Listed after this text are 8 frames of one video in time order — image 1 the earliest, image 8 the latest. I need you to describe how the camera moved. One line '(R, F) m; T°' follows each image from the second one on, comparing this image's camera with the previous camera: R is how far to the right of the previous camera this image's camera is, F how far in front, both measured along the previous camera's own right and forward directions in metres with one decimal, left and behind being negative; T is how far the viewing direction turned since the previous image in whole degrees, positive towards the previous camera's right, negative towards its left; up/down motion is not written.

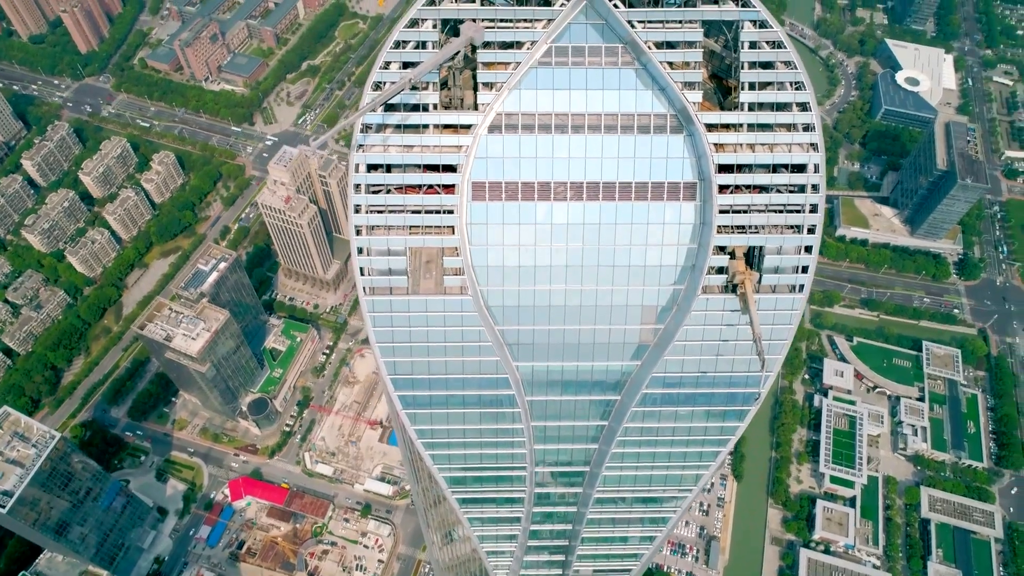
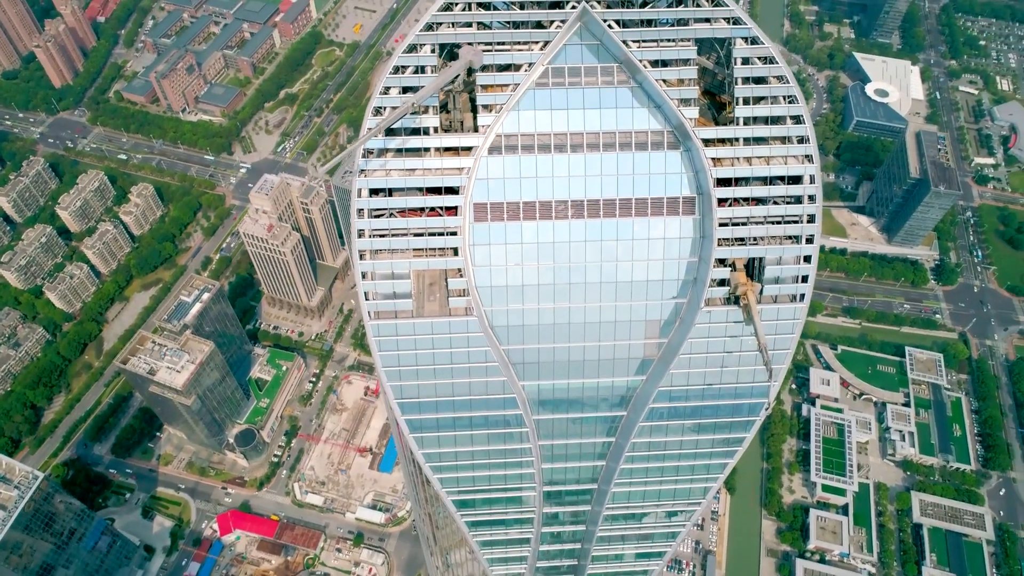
(-0.6, 0.0) m; +1°
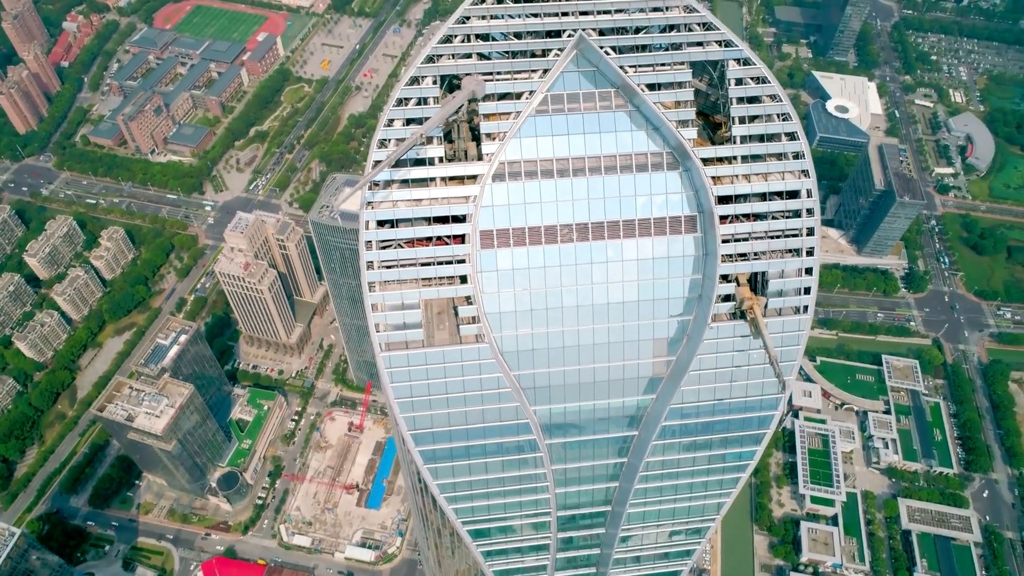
(-0.9, -0.1) m; +2°
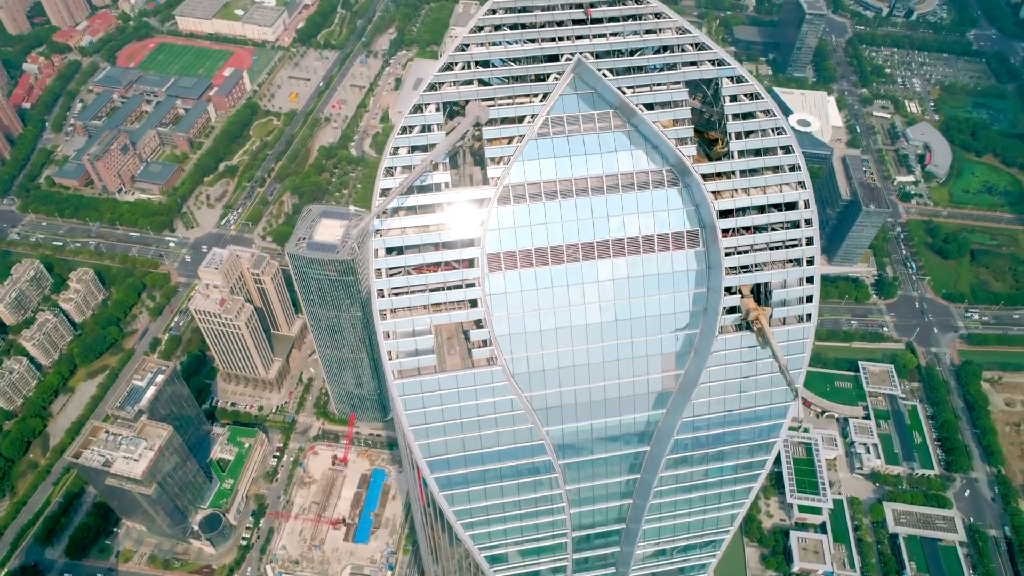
(-0.9, -0.1) m; +2°
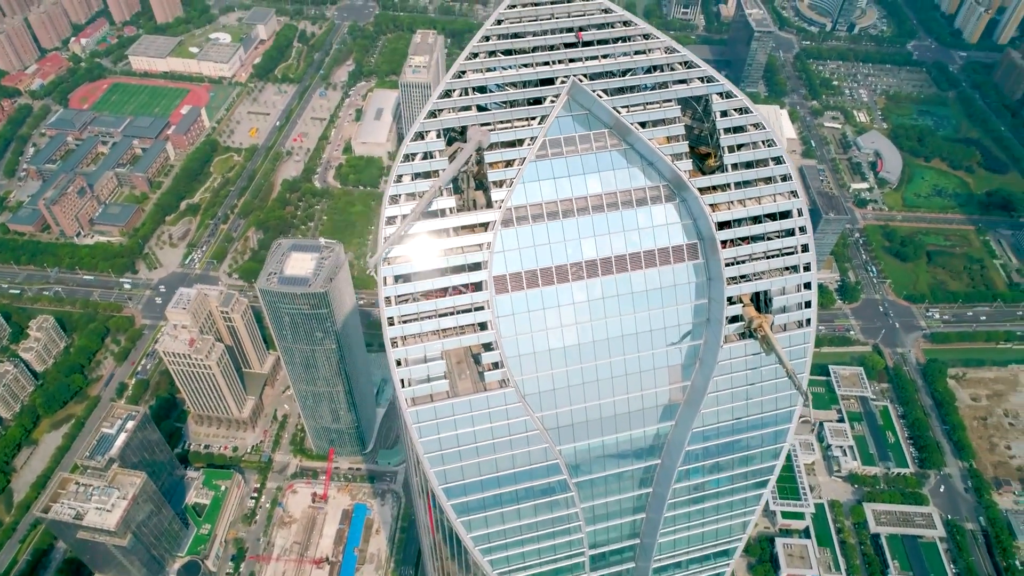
(-1.1, -0.1) m; +3°
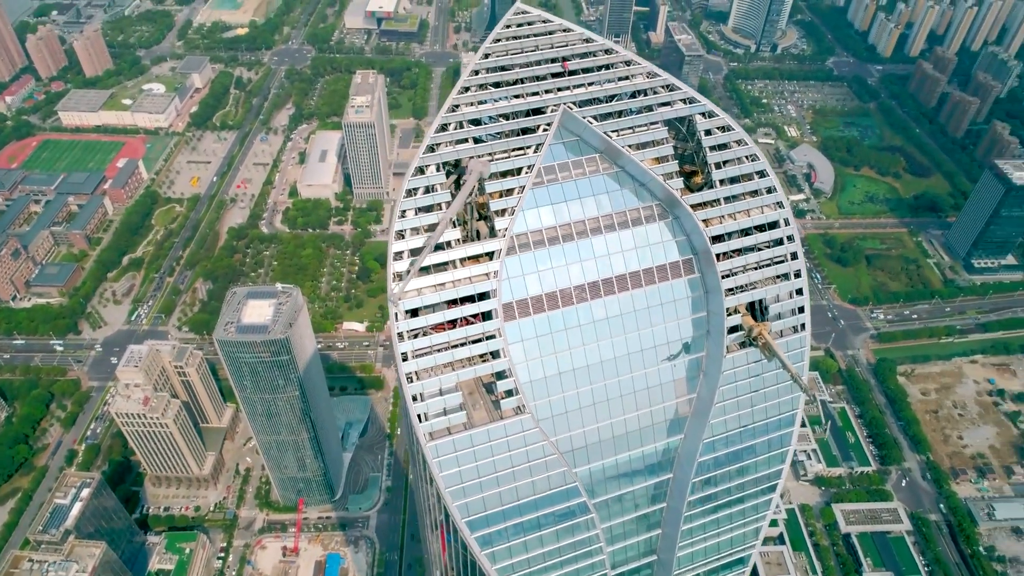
(-1.5, -0.1) m; +4°
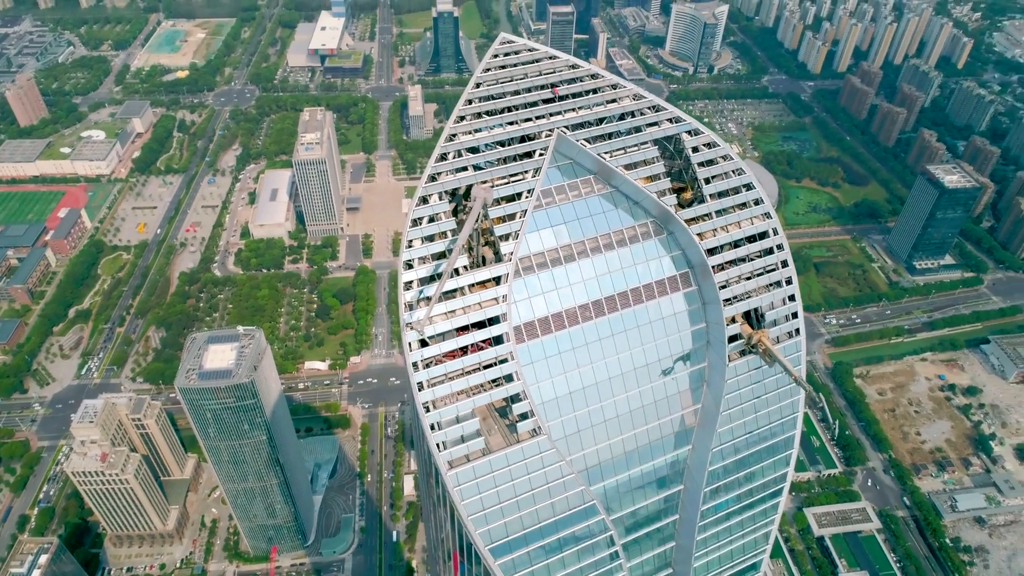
(-1.4, -0.1) m; +4°
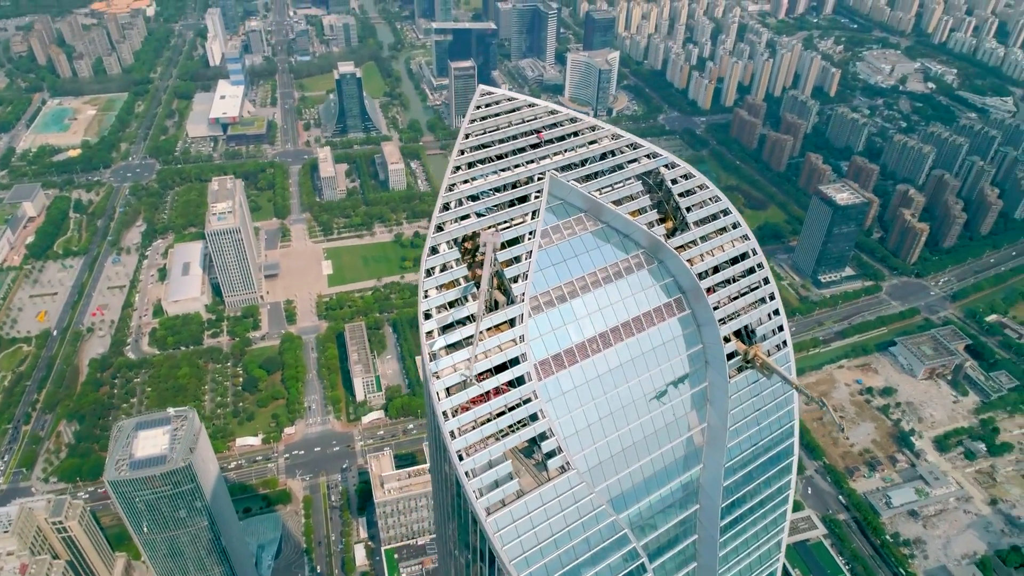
(-2.5, -0.2) m; +7°
